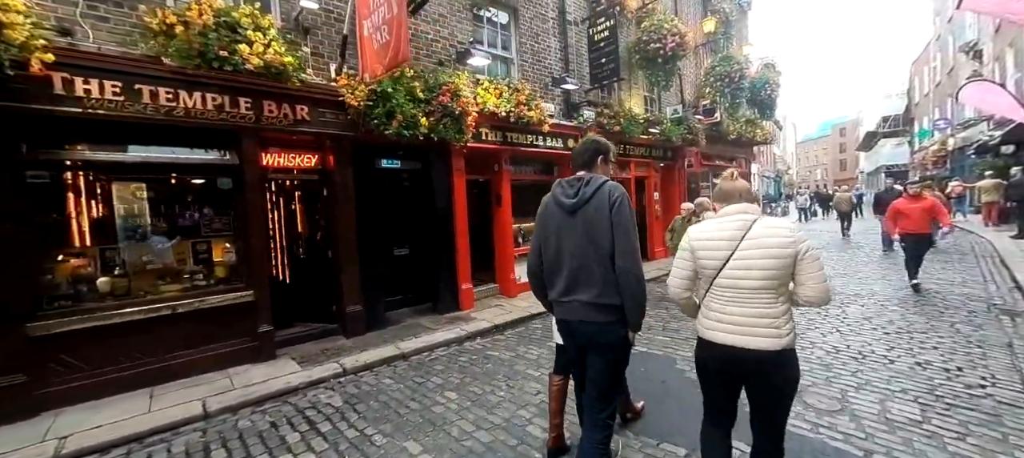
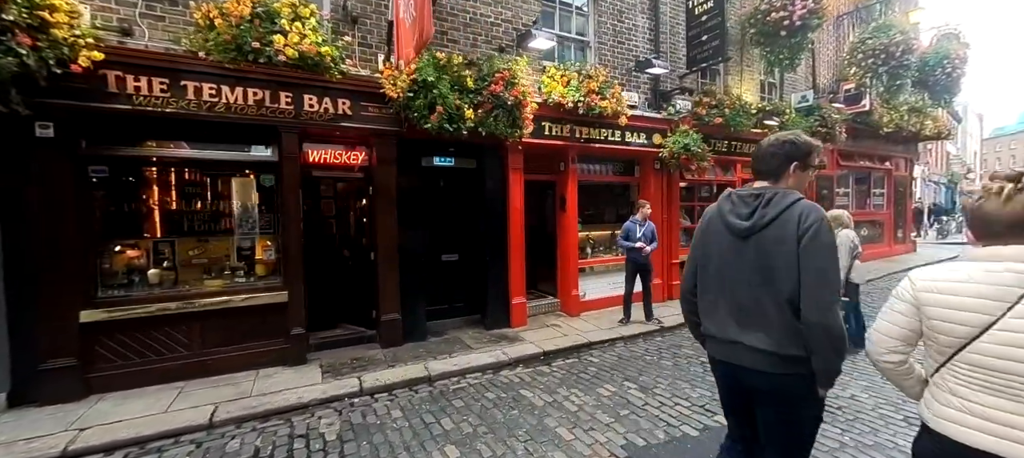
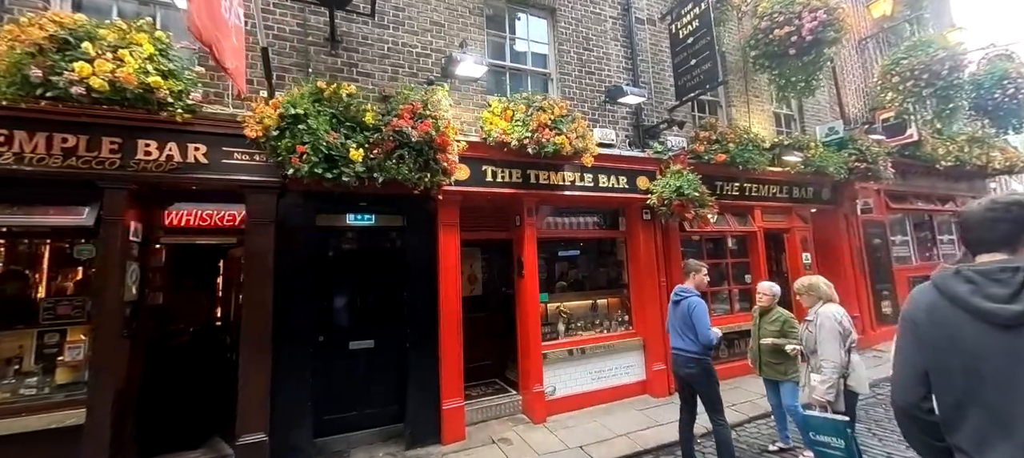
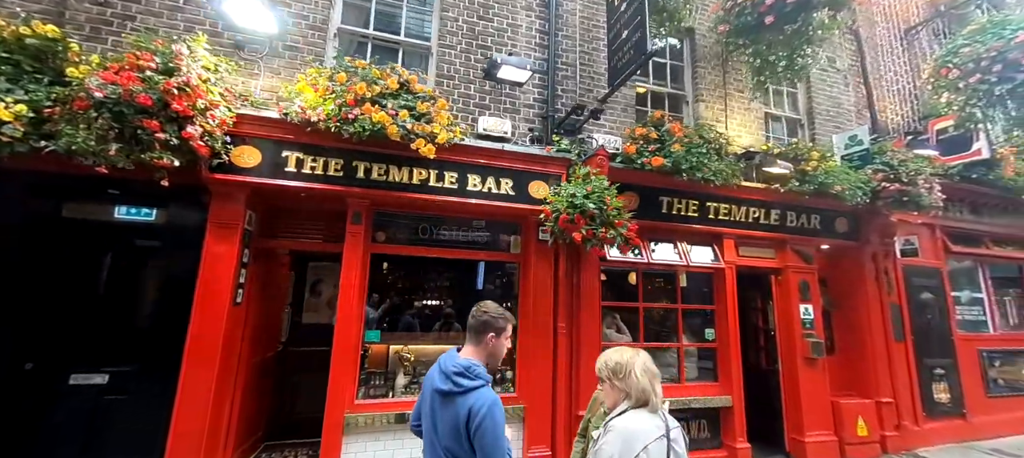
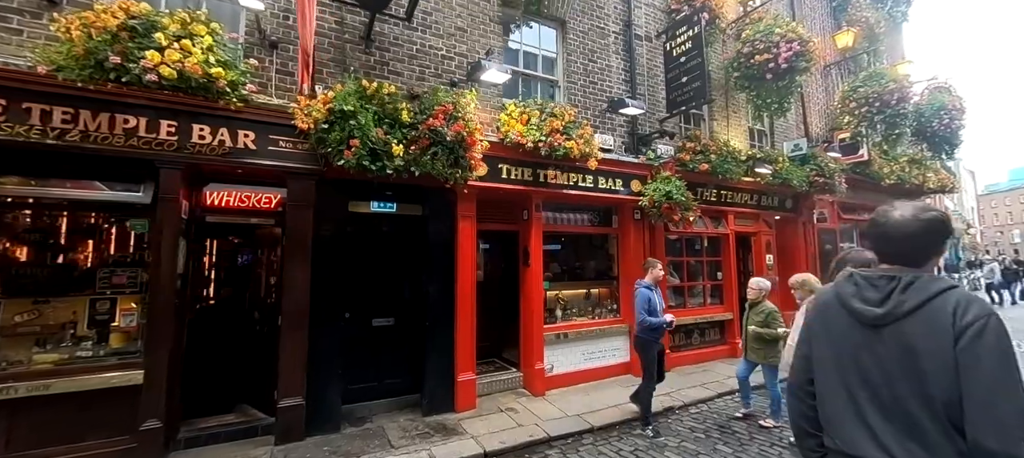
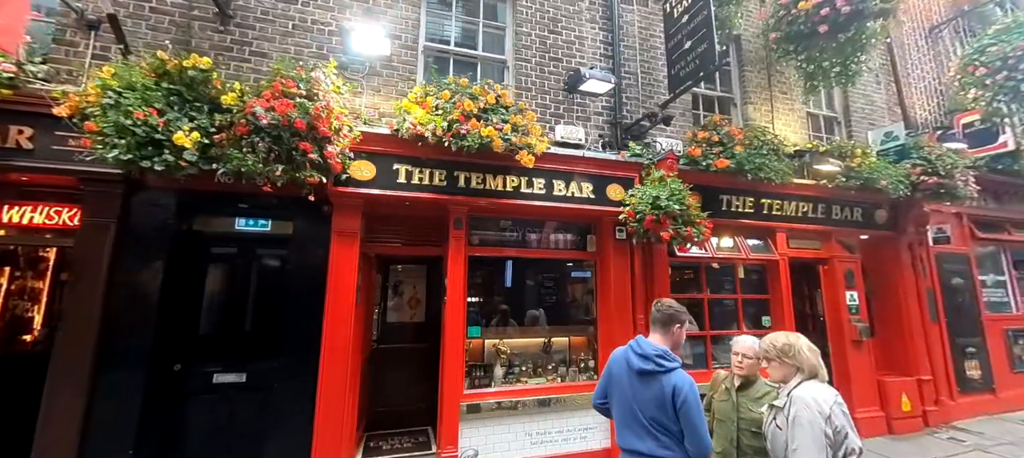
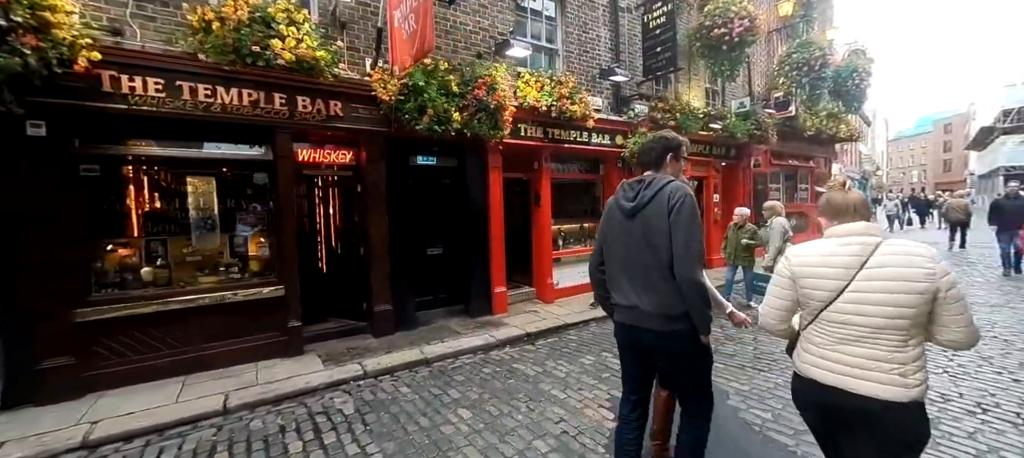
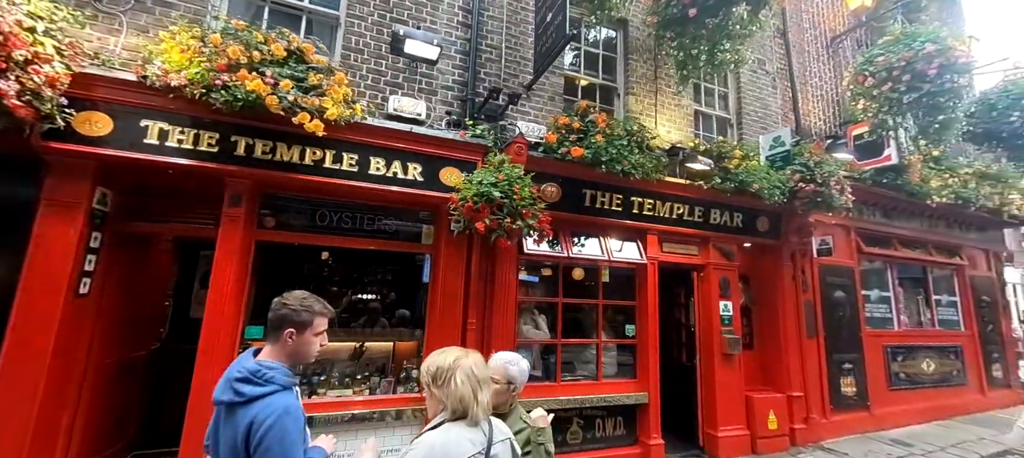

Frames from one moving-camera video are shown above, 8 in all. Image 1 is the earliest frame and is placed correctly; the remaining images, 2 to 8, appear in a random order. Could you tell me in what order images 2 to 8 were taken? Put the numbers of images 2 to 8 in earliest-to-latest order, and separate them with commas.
7, 2, 5, 3, 6, 4, 8
